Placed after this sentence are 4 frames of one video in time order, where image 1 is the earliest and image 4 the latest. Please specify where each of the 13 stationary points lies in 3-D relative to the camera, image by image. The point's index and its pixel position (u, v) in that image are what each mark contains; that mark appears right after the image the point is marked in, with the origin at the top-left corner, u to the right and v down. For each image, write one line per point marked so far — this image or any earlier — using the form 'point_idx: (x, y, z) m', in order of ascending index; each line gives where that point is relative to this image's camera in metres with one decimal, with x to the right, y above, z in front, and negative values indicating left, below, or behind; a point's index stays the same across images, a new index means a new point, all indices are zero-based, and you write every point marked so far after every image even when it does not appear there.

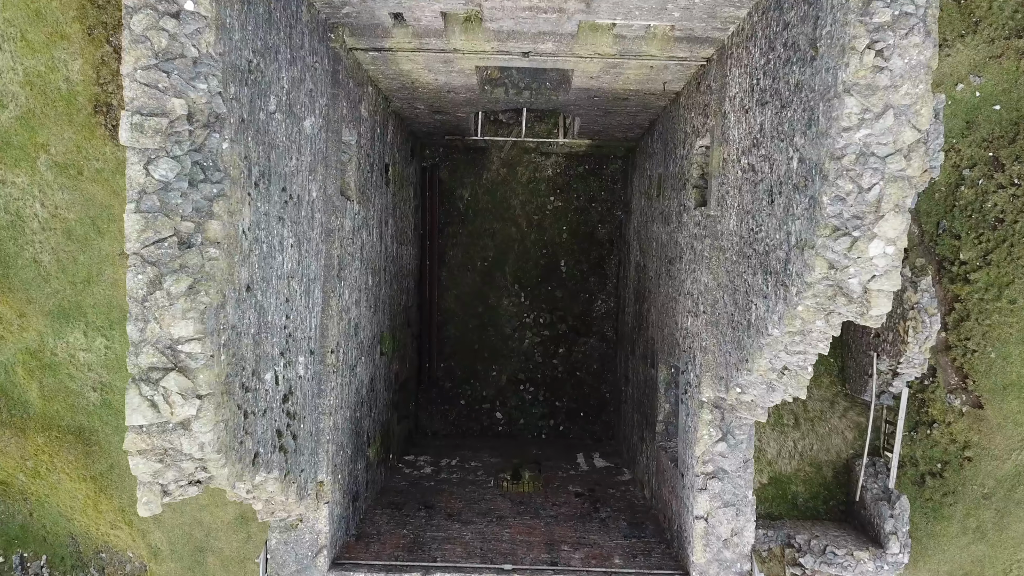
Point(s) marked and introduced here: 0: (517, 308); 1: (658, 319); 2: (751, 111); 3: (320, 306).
0: (0.0, -0.2, +6.9) m
1: (+1.0, -0.2, +5.0) m
2: (+1.1, +0.8, +3.3) m
3: (-0.9, -0.1, +3.7) m
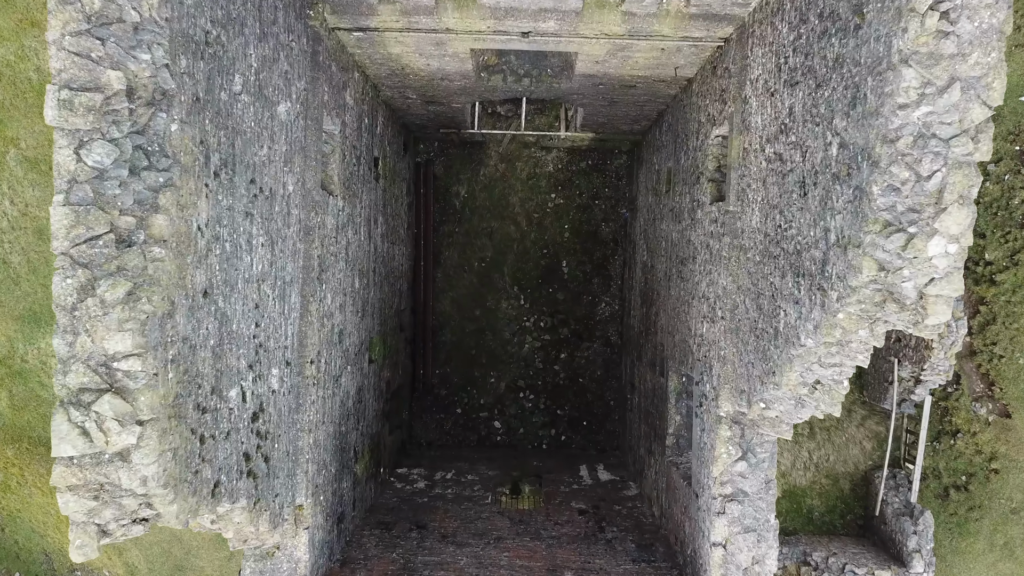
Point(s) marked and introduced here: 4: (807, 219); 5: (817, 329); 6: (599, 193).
0: (0.0, -0.2, +6.5) m
1: (+1.0, -0.2, +4.6) m
2: (+1.0, +0.8, +2.9) m
3: (-1.0, -0.1, +3.3) m
4: (+1.0, +0.2, +2.6) m
5: (+1.0, -0.1, +2.5) m
6: (+0.8, +0.8, +6.5) m
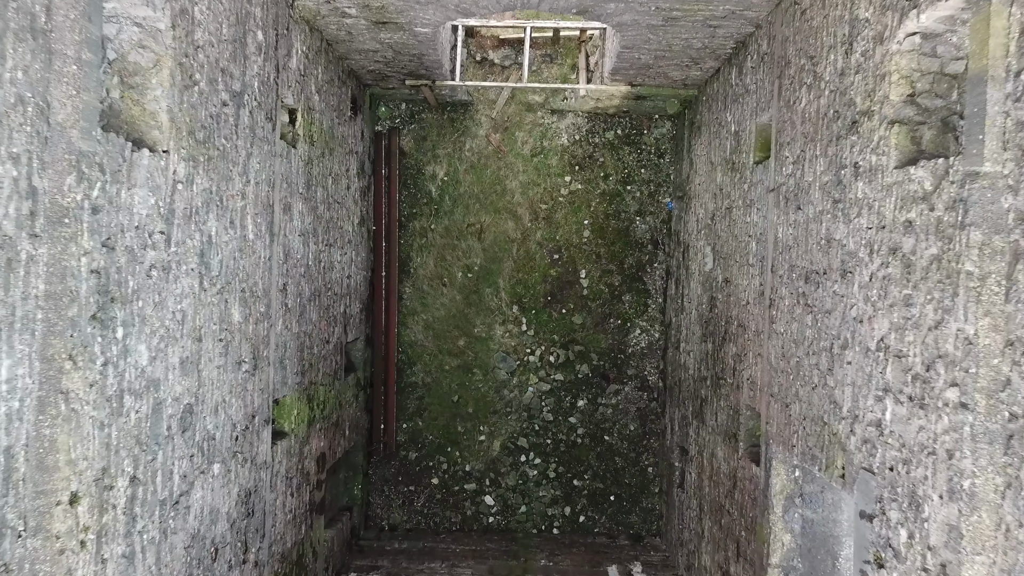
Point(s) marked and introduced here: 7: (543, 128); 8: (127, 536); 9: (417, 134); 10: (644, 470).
0: (0.0, -0.3, +4.6) m
1: (+0.9, -0.3, +2.8) m
2: (+1.0, +0.7, +1.1) m
3: (-1.0, -0.2, +1.5) m
4: (+1.0, +0.1, +0.7) m
5: (+1.0, -0.2, +0.6) m
6: (+0.7, +0.7, +4.6) m
7: (+0.2, +1.0, +4.6) m
8: (-0.9, -0.6, +1.8) m
9: (-0.6, +0.9, +4.6) m
10: (+0.8, -1.1, +4.6) m
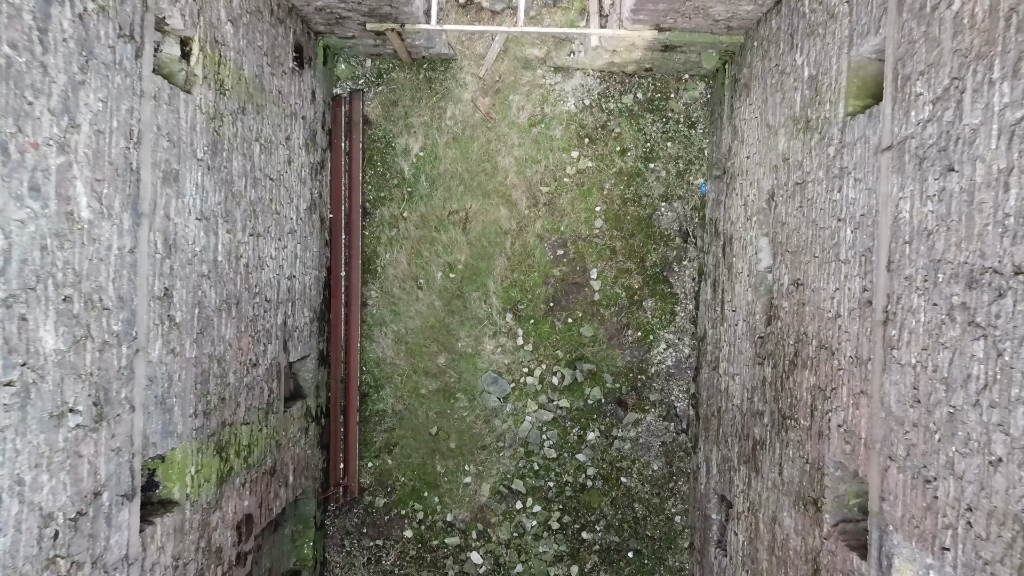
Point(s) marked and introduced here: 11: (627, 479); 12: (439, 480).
0: (0.0, -0.3, +3.7) m
1: (+0.9, -0.4, +1.8) m
2: (+1.0, +0.6, +0.1) m
3: (-1.0, -0.2, +0.5) m
4: (+1.0, +0.1, -0.2) m
5: (+1.0, -0.3, -0.3) m
6: (+0.7, +0.7, +3.7) m
7: (+0.2, +1.0, +3.7) m
8: (-1.0, -0.6, +0.9) m
9: (-0.6, +0.9, +3.7) m
10: (+0.8, -1.1, +3.7) m
11: (+0.6, -0.9, +3.7) m
12: (-0.4, -0.9, +3.7) m
